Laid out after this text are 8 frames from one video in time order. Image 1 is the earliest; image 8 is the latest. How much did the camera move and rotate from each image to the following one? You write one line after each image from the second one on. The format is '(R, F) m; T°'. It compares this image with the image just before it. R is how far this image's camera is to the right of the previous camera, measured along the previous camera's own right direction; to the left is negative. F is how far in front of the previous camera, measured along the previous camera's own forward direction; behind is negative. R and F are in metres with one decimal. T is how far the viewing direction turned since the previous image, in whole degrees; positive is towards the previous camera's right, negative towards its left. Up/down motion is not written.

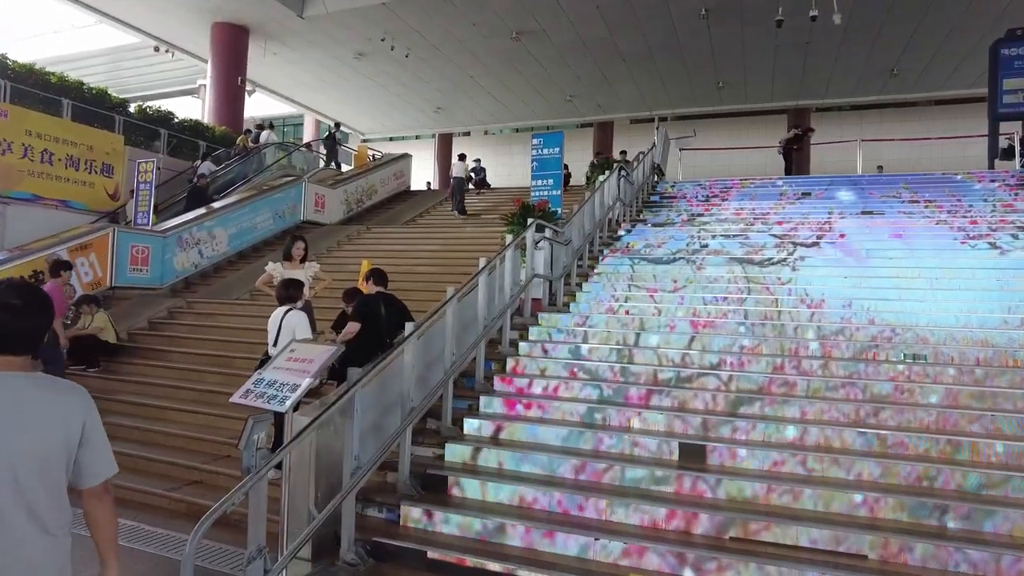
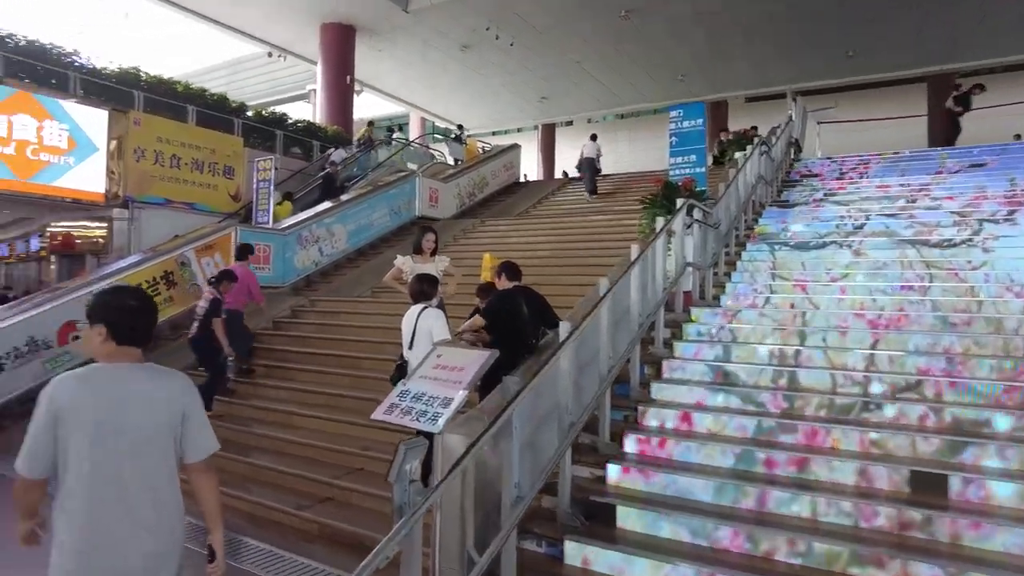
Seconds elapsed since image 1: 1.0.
(-0.4, +0.6) m; -8°
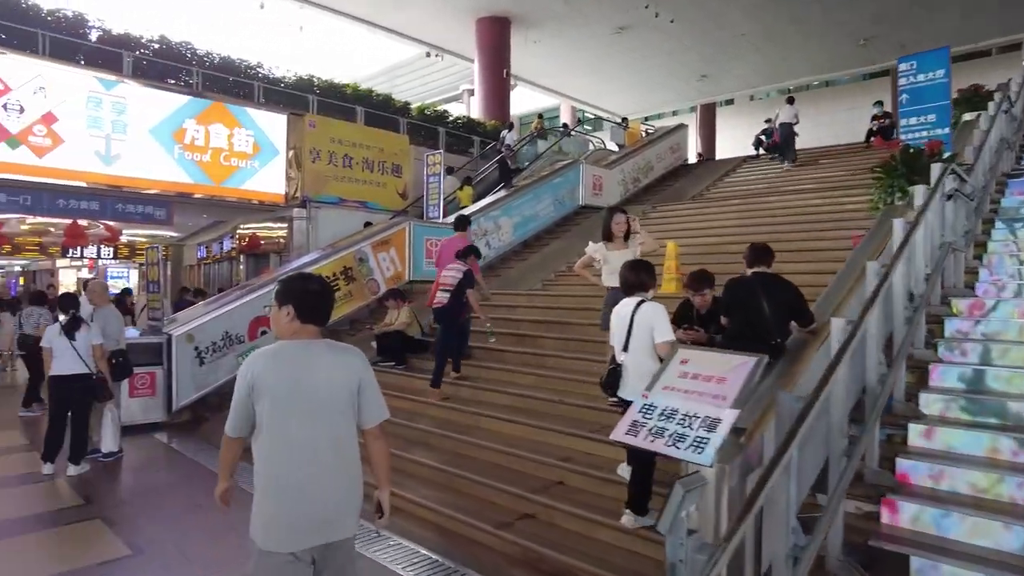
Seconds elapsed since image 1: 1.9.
(-0.4, +0.5) m; -12°
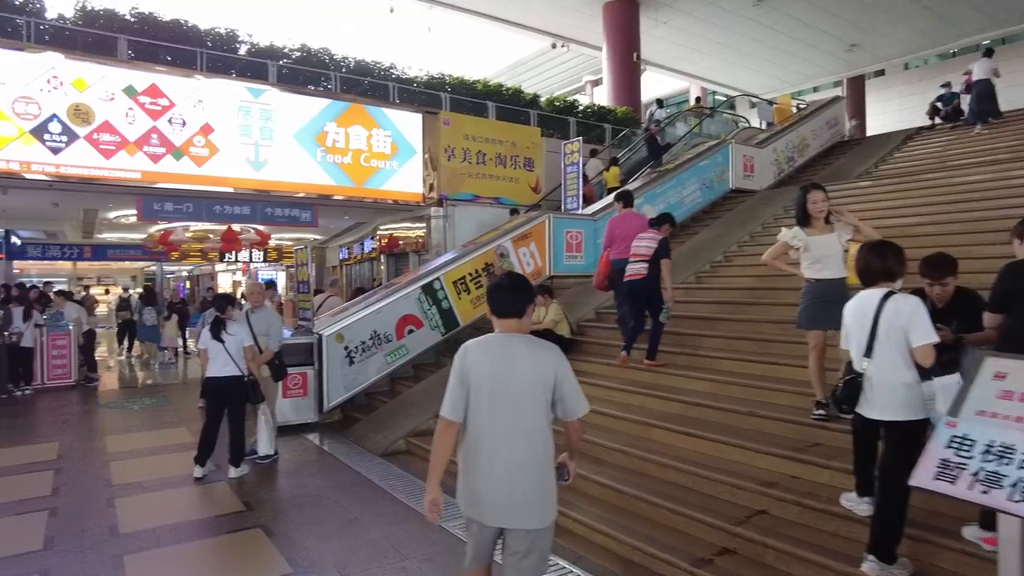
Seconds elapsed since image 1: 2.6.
(-0.3, +0.4) m; -10°
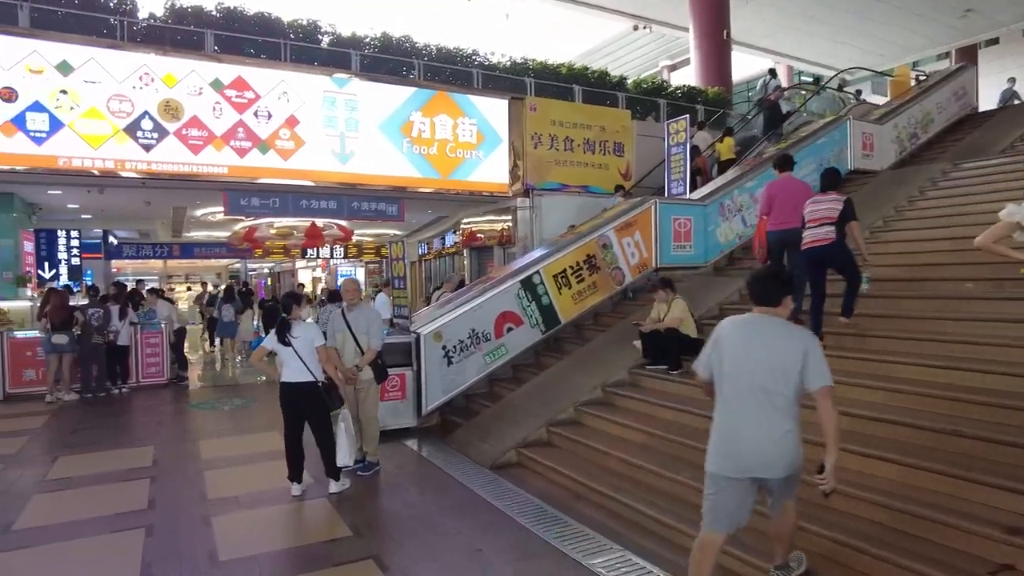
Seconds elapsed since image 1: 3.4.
(-0.4, +0.5) m; -6°
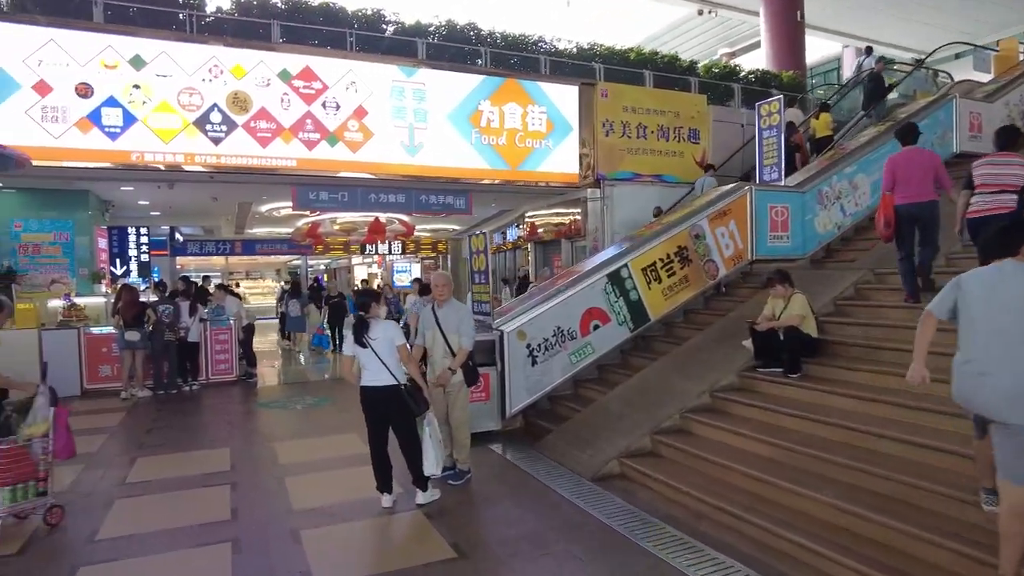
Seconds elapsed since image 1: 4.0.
(-0.3, +0.4) m; -4°
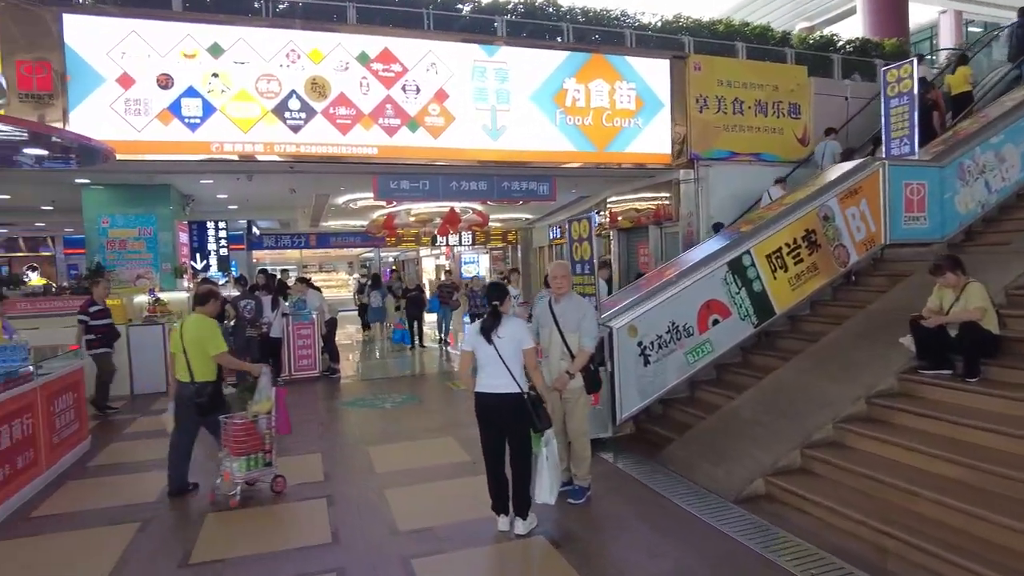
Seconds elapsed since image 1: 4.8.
(-0.4, +0.5) m; -5°
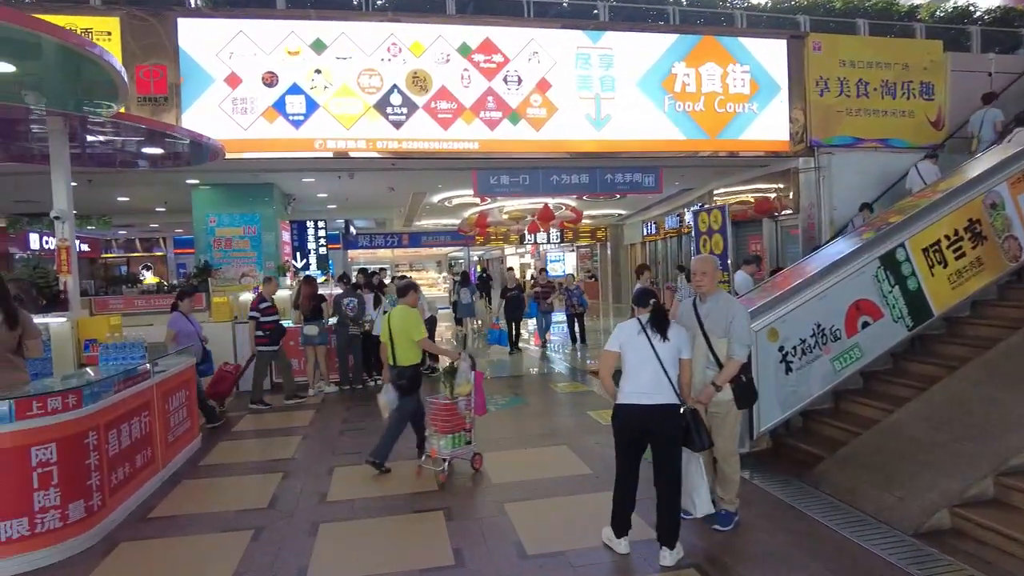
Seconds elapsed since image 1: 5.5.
(-0.3, +0.4) m; -7°
